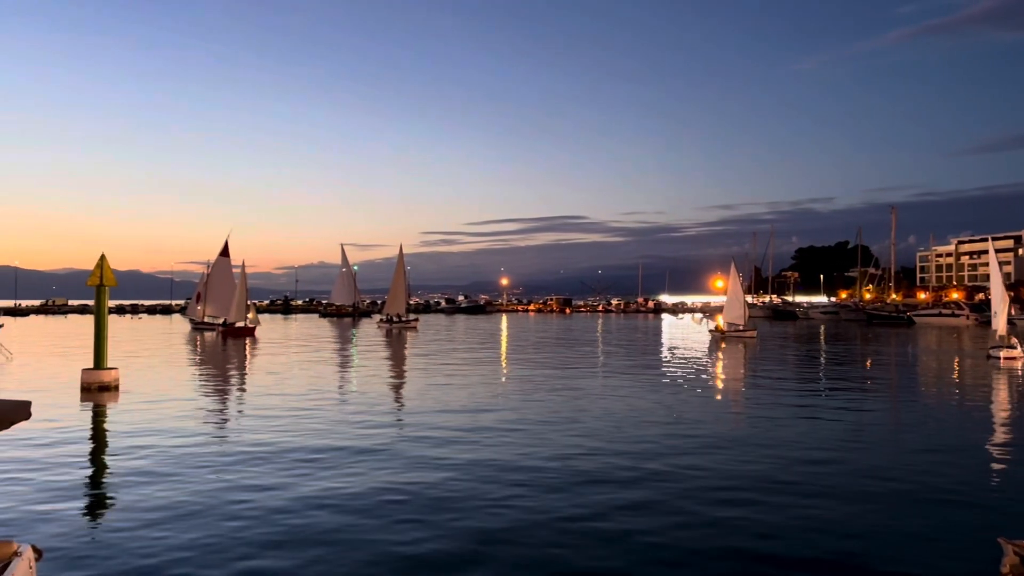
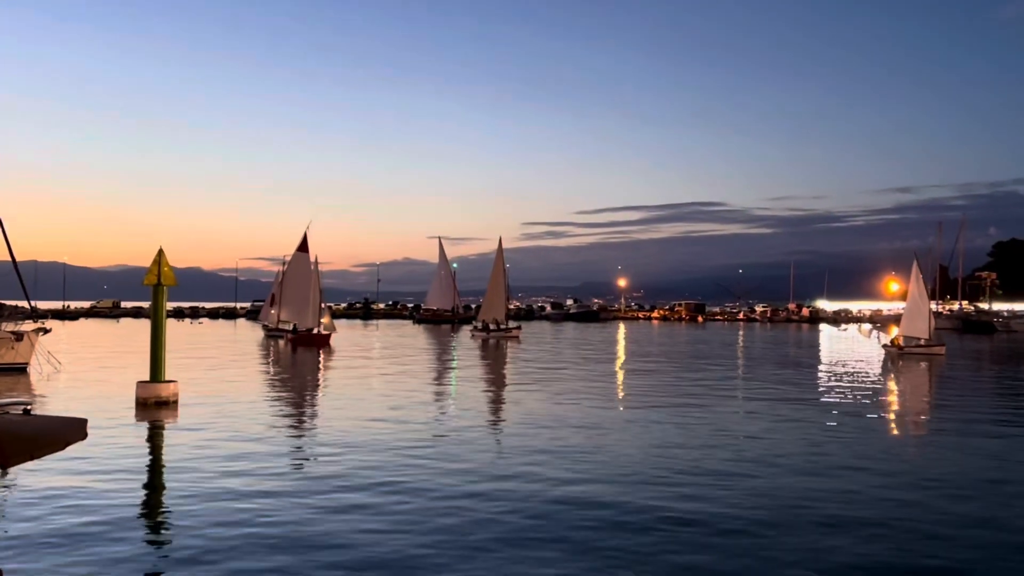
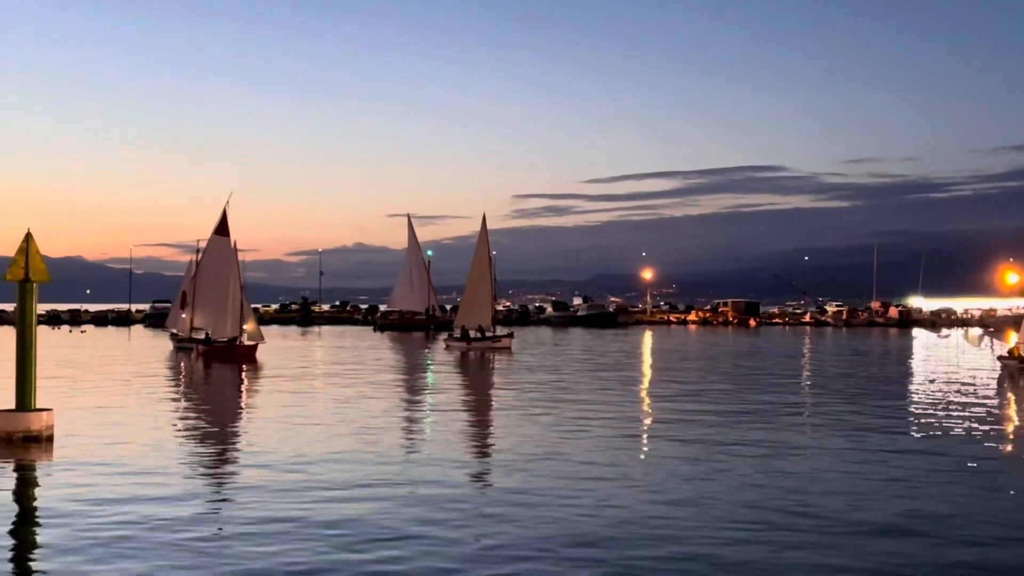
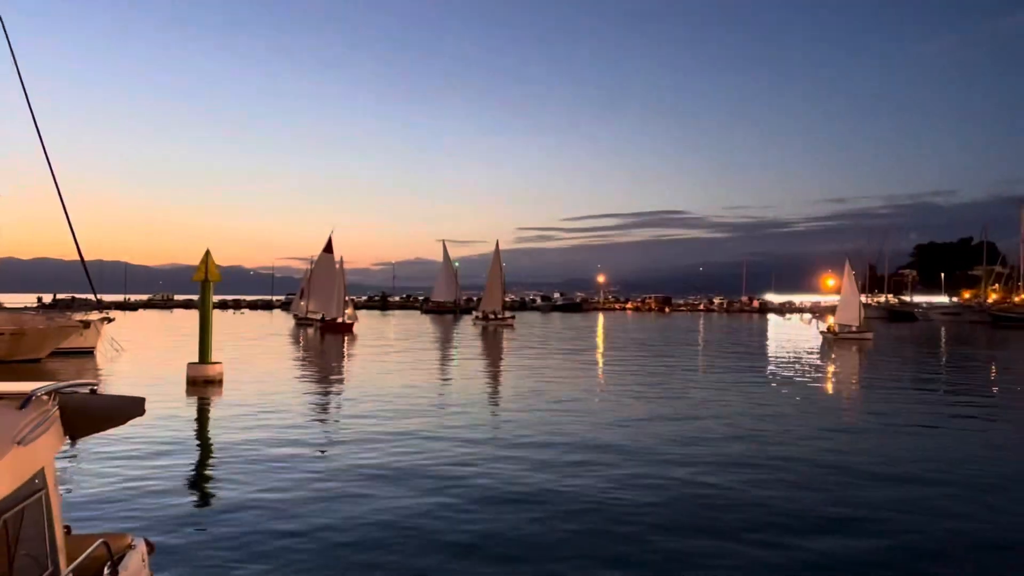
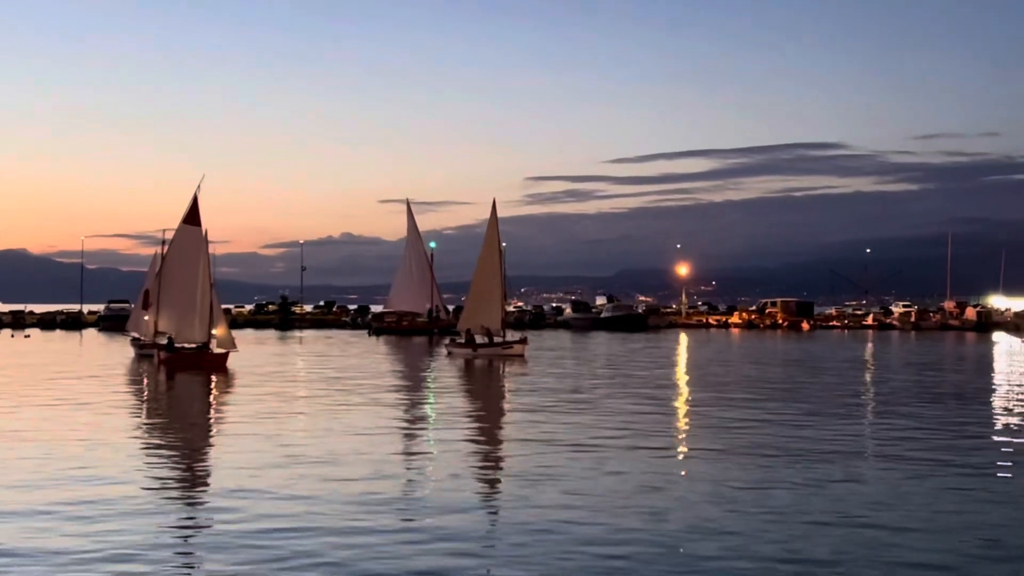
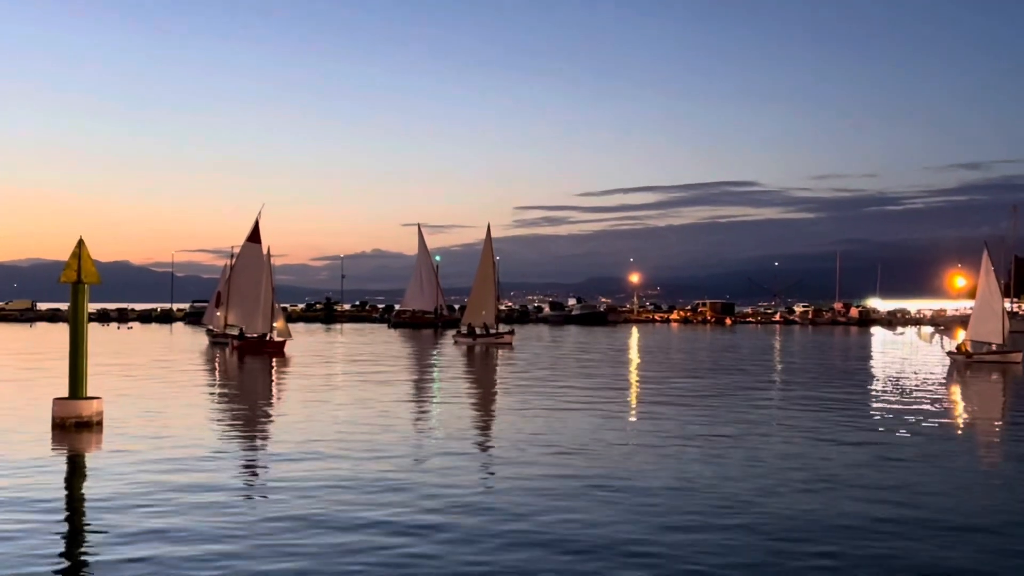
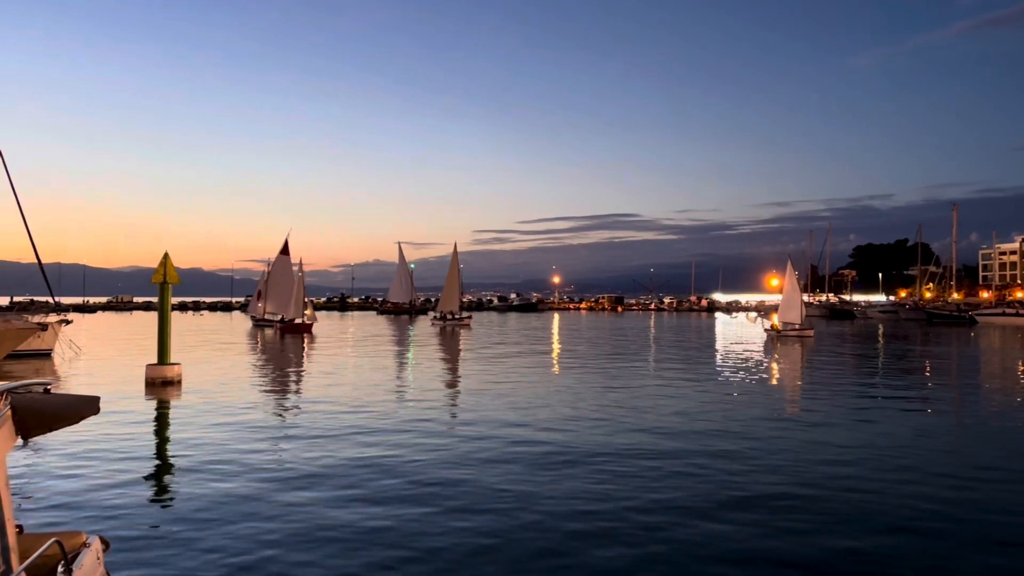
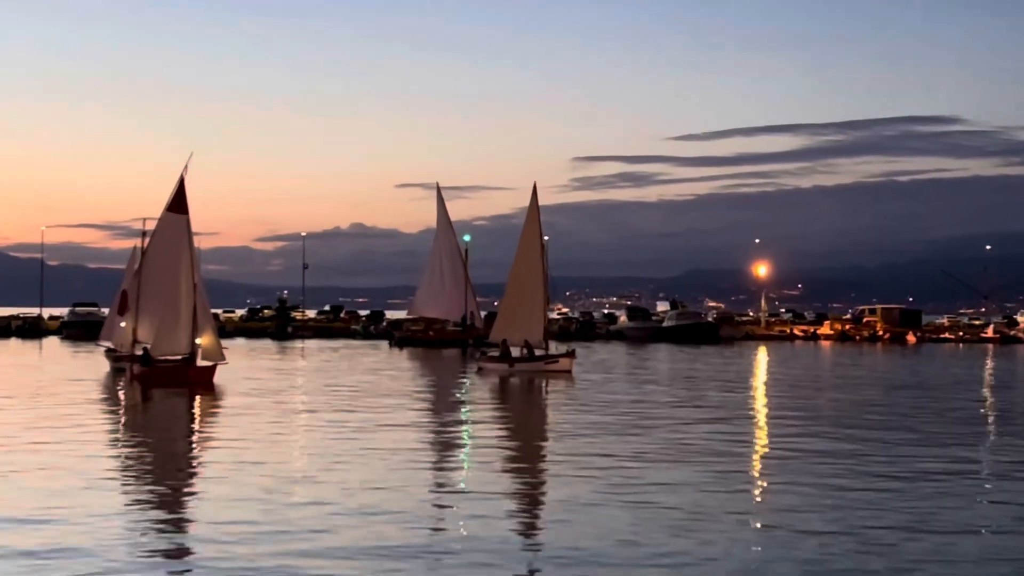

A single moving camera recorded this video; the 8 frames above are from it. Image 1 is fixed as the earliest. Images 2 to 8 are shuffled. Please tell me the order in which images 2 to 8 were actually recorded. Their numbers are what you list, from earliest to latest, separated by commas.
7, 4, 2, 6, 3, 5, 8
